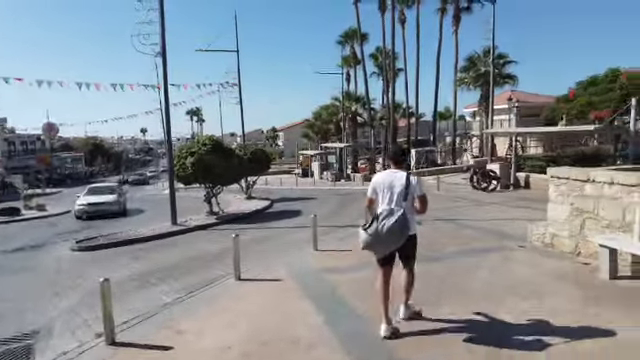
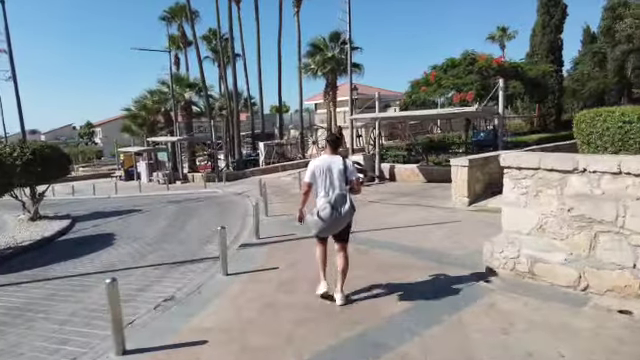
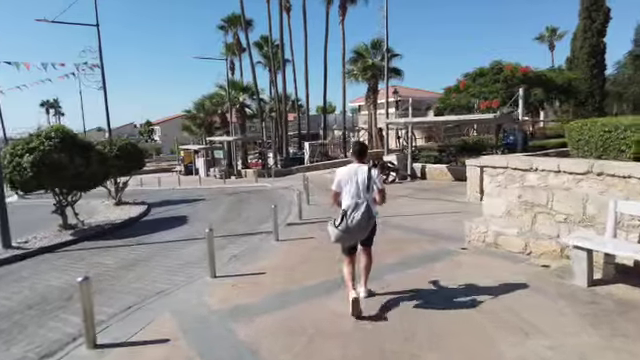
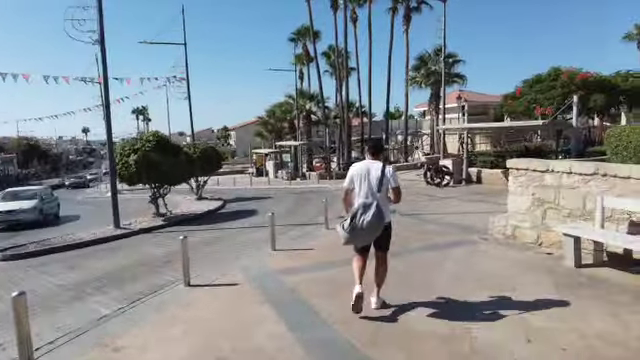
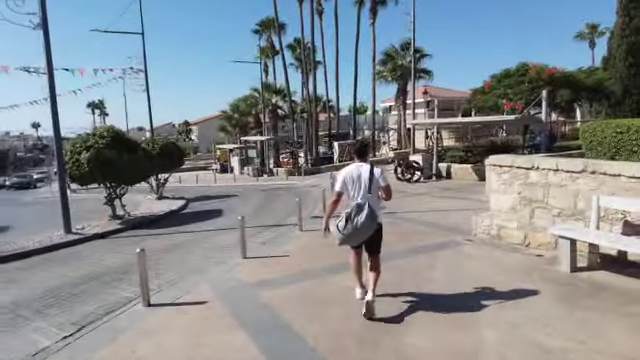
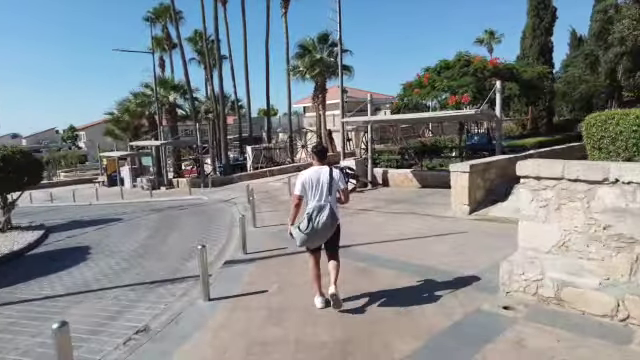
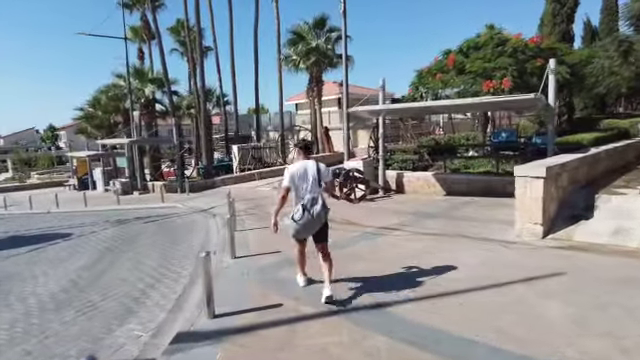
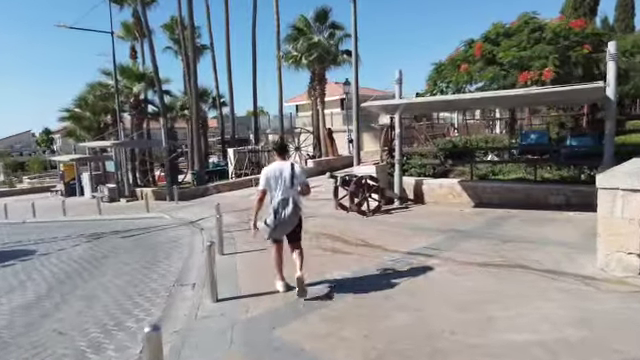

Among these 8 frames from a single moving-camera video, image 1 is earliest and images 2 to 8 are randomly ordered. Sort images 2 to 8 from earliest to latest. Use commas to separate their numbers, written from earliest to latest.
4, 5, 3, 2, 6, 7, 8
